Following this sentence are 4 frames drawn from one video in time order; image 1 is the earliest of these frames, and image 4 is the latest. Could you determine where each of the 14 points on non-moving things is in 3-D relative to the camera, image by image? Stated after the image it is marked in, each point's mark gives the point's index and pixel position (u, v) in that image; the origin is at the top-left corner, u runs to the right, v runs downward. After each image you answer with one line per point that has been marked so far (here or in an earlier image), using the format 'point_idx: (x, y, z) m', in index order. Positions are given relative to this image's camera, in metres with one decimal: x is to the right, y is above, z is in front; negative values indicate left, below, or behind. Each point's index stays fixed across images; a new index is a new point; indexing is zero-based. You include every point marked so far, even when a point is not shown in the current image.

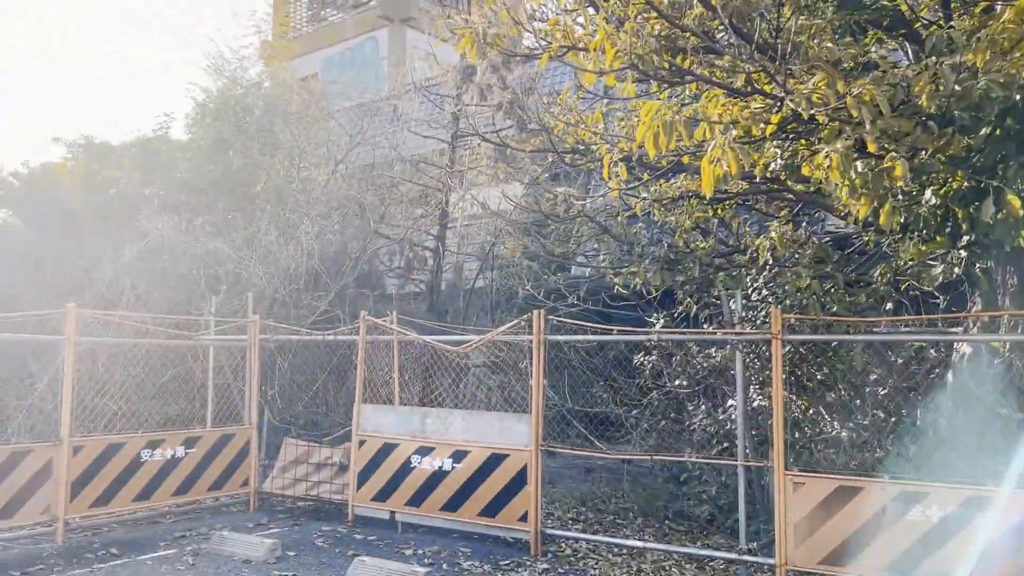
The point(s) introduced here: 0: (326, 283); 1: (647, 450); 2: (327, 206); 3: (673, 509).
0: (-2.4, +0.2, +10.6) m
1: (+1.2, -1.4, +7.5) m
2: (-2.5, +1.2, +11.2) m
3: (+1.4, -1.9, +7.2) m
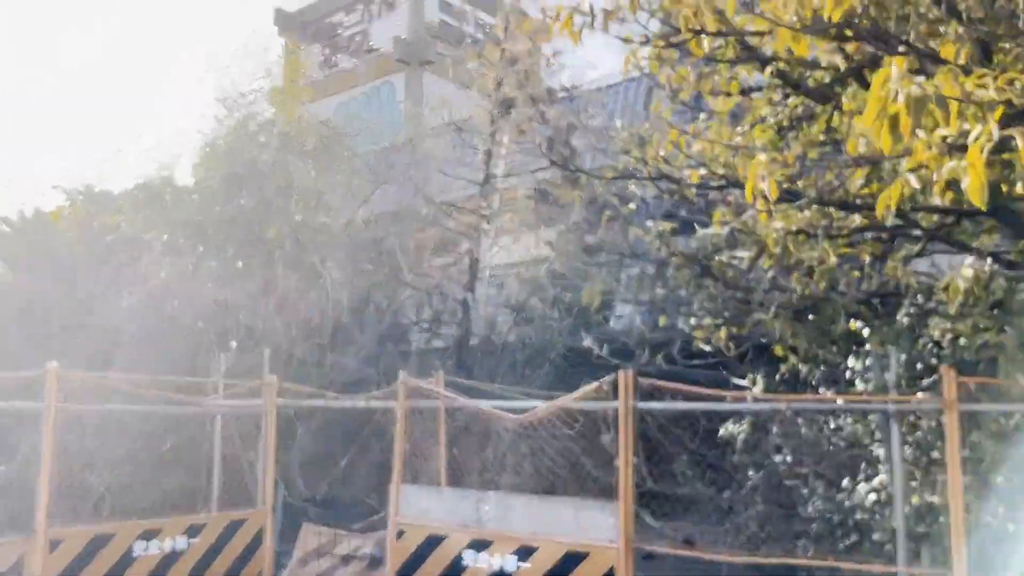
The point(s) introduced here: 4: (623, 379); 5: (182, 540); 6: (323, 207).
0: (-1.8, -0.4, +9.4) m
1: (+1.7, -1.9, +6.2) m
2: (-2.0, +0.6, +10.1) m
3: (+1.9, -2.3, +5.9) m
4: (+0.7, -0.6, +5.2) m
5: (-2.4, -1.8, +6.2) m
6: (-2.4, +1.0, +10.4) m
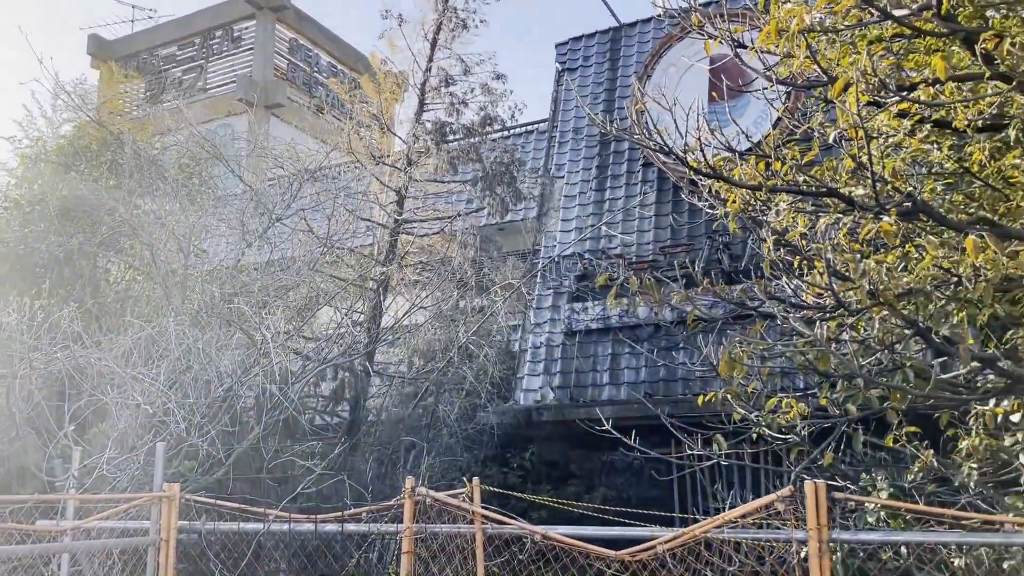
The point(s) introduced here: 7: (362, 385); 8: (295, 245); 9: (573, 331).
0: (-2.2, -0.9, +6.9) m
1: (+1.9, -2.2, +4.5) m
2: (-2.5, 0.0, +7.6) m
3: (+2.2, -2.6, +4.2) m
4: (+1.2, -0.8, +3.3) m
5: (-2.1, -2.1, +3.5) m
6: (-3.0, +0.4, +7.9) m
7: (-1.4, -0.9, +8.0) m
8: (-2.1, +0.4, +8.2) m
9: (+0.6, -0.4, +8.5) m
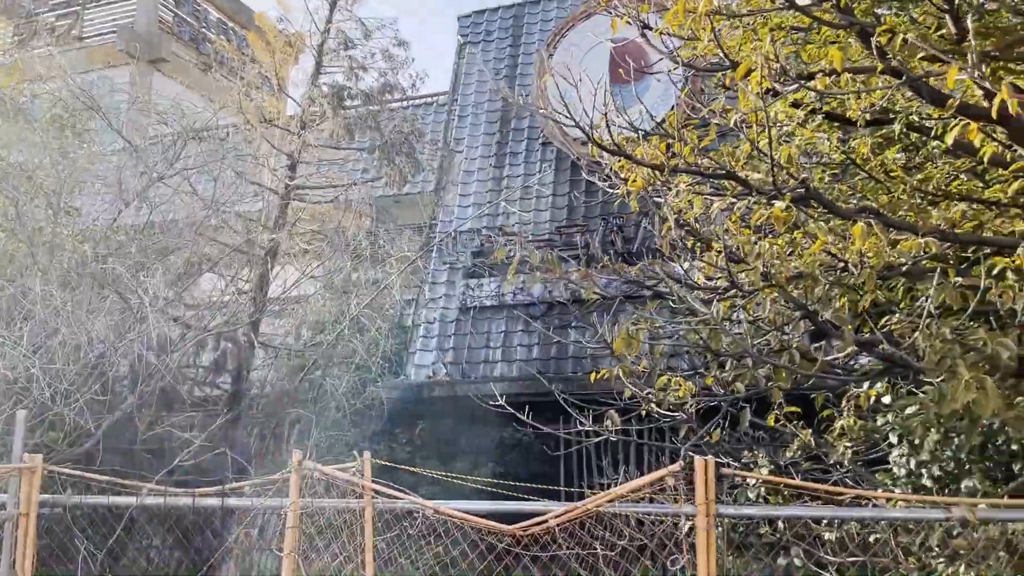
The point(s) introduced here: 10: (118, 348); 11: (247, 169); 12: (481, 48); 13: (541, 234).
0: (-3.1, -0.6, +6.5) m
1: (+1.3, -2.1, +4.6) m
2: (-3.4, +0.3, +7.2) m
3: (+1.6, -2.6, +4.4) m
4: (+0.8, -0.7, +3.4) m
5: (-2.5, -1.9, +3.2) m
6: (-3.9, +0.7, +7.3) m
7: (-2.4, -0.6, +7.7) m
8: (-3.1, +0.8, +7.8) m
9: (-0.5, -0.2, +8.5) m
10: (-3.0, -0.5, +6.4) m
11: (-2.6, +1.1, +8.2) m
12: (-0.4, +3.1, +10.7) m
13: (+0.3, +0.6, +8.7) m
